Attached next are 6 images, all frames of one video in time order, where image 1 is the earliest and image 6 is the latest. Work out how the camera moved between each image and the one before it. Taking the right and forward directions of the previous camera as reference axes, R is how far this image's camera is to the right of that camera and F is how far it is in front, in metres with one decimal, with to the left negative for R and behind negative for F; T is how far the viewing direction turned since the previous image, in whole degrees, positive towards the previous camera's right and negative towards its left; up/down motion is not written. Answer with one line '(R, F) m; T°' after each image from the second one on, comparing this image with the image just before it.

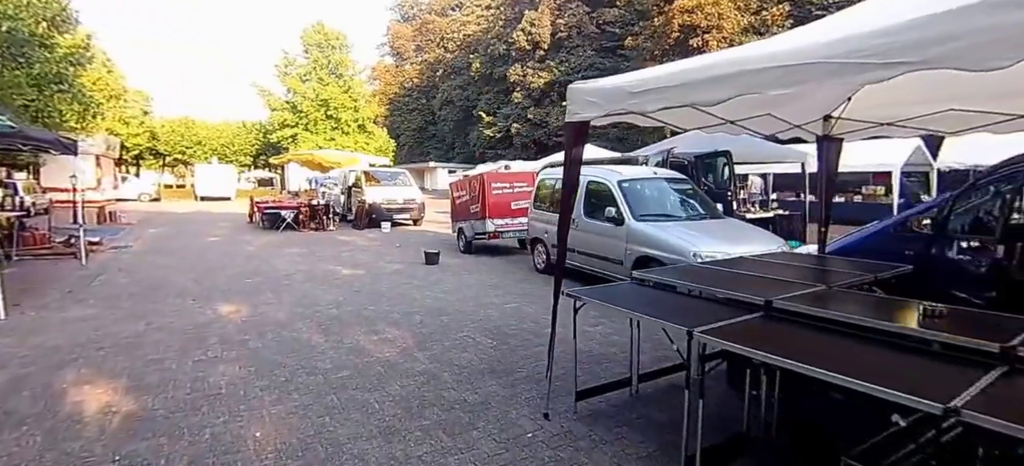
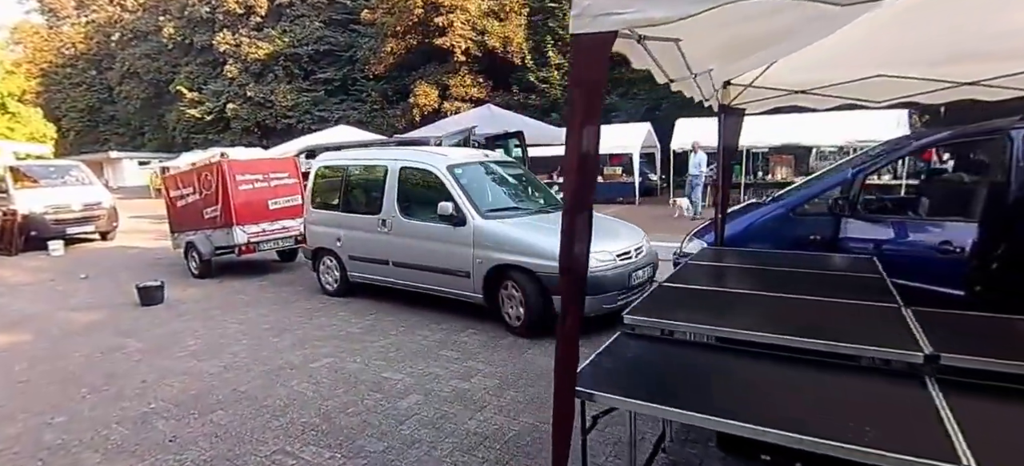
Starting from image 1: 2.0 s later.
(-0.6, +2.2) m; +27°
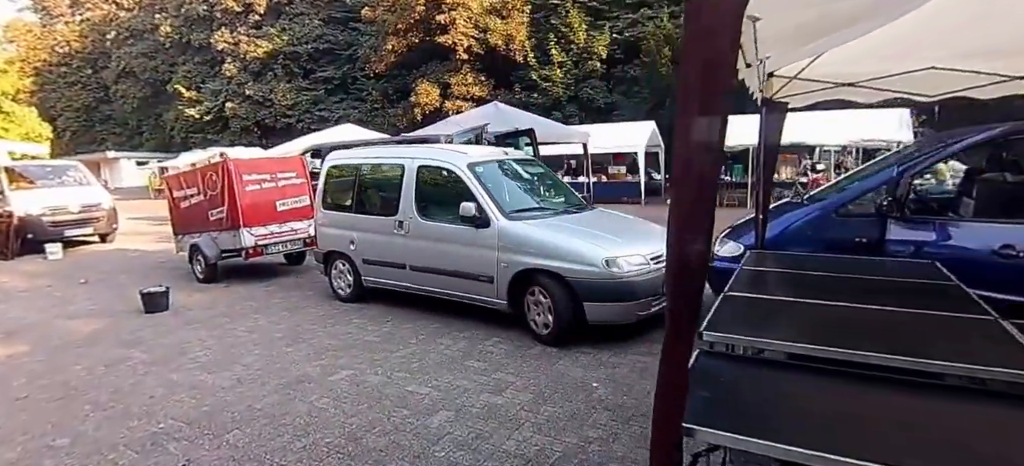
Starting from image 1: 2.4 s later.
(-0.2, +0.3) m; 0°
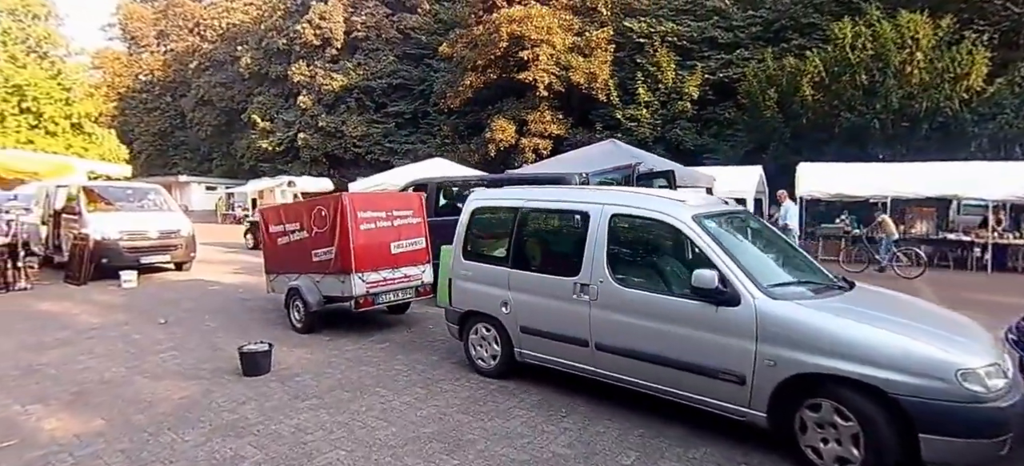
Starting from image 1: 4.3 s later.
(-1.4, +1.4) m; -5°
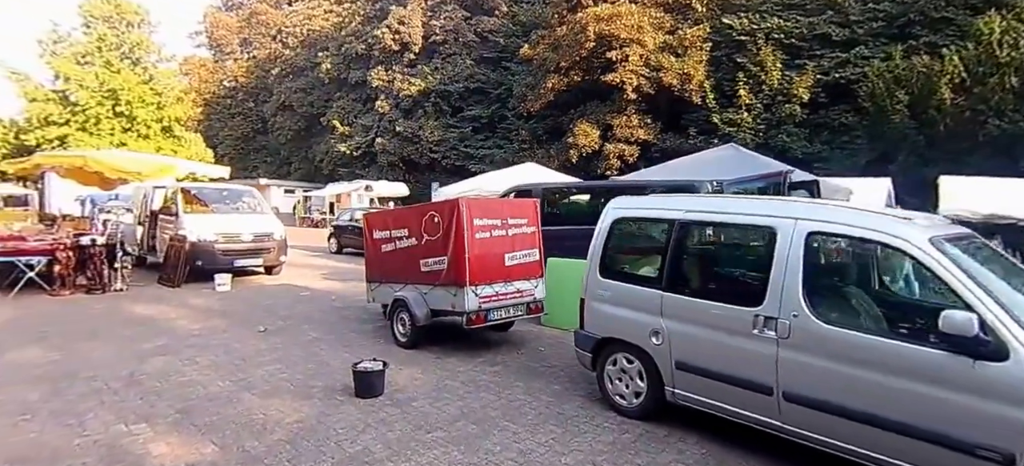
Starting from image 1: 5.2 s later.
(-0.8, +0.7) m; -6°
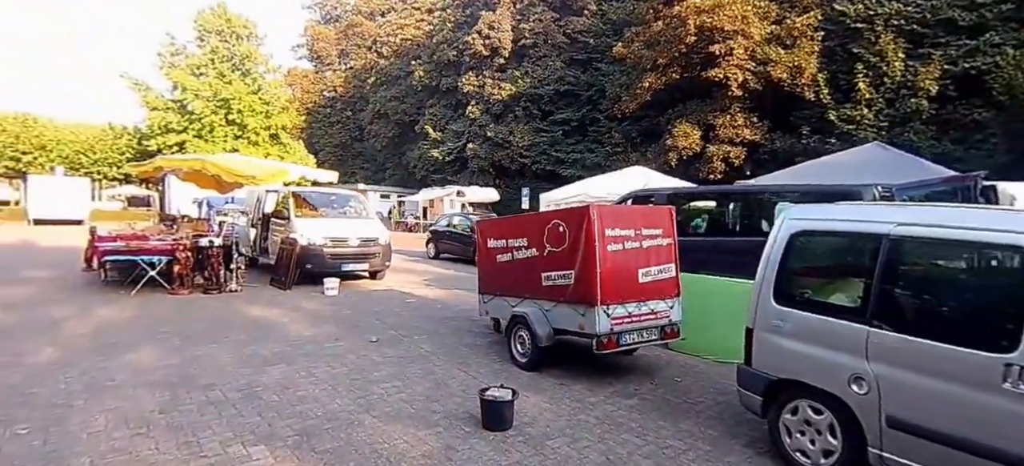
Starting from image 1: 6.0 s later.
(-0.5, +0.6) m; -8°
